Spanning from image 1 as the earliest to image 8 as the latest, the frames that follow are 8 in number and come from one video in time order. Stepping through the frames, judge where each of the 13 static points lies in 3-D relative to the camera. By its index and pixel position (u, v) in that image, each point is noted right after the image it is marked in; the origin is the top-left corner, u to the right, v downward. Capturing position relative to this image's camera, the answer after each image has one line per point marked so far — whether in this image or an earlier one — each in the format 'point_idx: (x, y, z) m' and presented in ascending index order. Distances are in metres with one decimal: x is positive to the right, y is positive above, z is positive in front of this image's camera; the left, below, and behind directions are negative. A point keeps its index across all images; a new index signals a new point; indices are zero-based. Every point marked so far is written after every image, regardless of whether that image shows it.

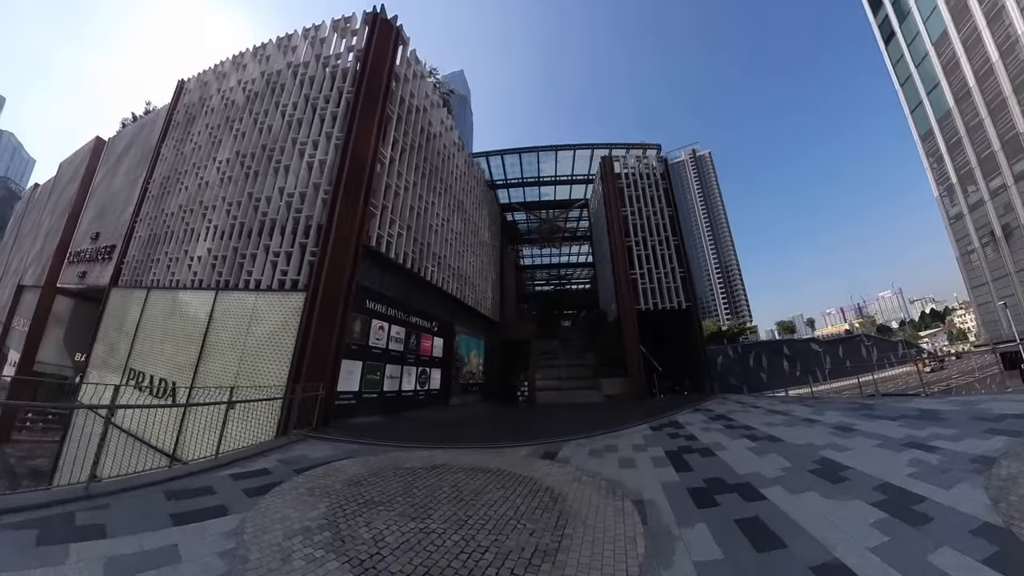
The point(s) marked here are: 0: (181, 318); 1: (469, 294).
0: (-13.3, -0.9, +13.6) m
1: (-2.6, -0.1, +15.9) m
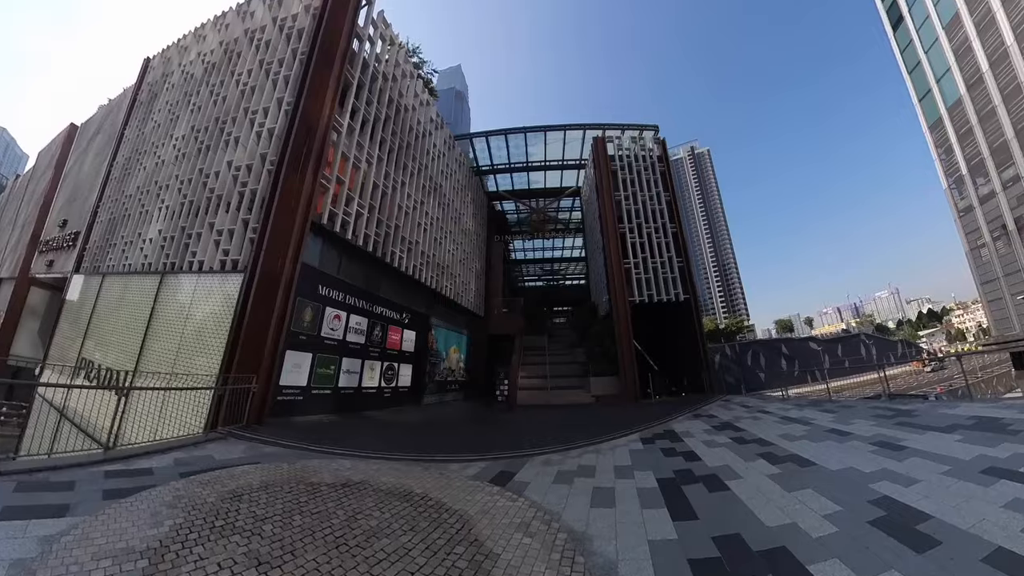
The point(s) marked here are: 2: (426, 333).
0: (-13.9, -0.5, +12.4) m
1: (-3.2, +0.2, +14.8) m
2: (-3.7, -1.6, +13.2) m
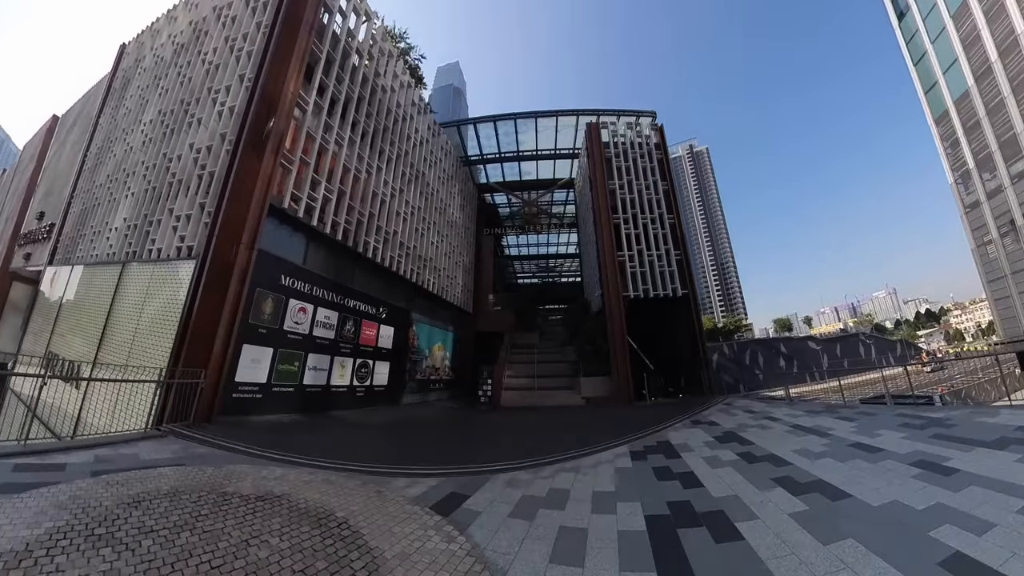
0: (-14.3, -0.3, +11.7) m
1: (-3.6, +0.4, +14.1) m
2: (-4.1, -1.4, +12.5) m
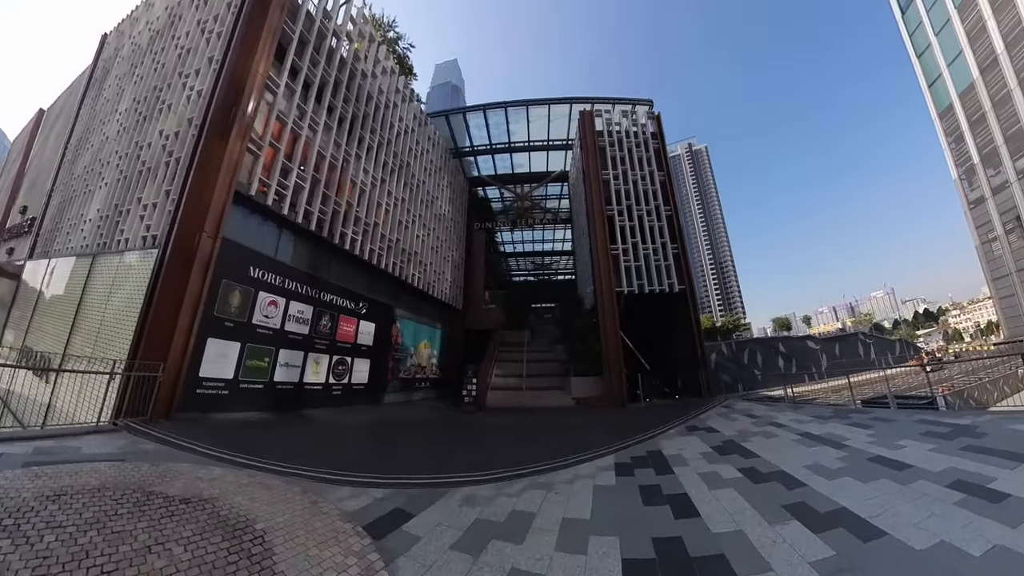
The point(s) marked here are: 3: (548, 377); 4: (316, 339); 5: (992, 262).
0: (-14.6, -0.1, +11.1) m
1: (-4.0, +0.6, +13.6) m
2: (-4.5, -1.3, +12.0) m
3: (+1.0, -2.6, +10.1) m
4: (-5.5, -1.4, +9.5) m
5: (+26.1, +1.4, +18.6) m
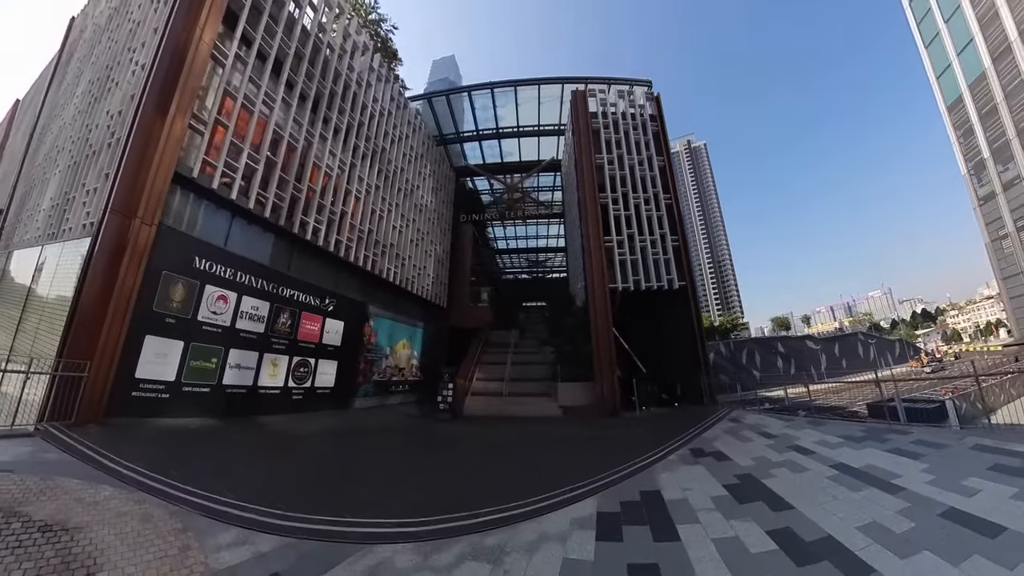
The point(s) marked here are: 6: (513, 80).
0: (-15.1, +0.1, +10.1) m
1: (-4.4, +0.7, +12.7) m
2: (-4.9, -1.1, +11.1) m
3: (+0.6, -2.5, +9.3) m
4: (-5.9, -1.2, +8.6) m
5: (+25.6, +1.4, +17.8) m
6: (+0.1, +8.4, +13.9) m
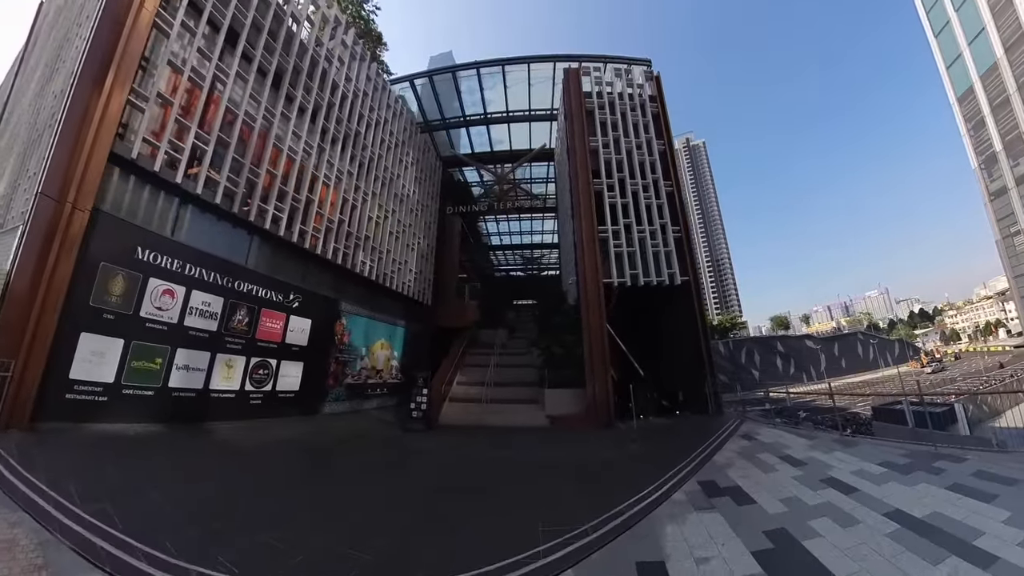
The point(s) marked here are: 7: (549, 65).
0: (-15.4, +0.3, +9.3) m
1: (-4.8, +0.9, +11.9) m
2: (-5.3, -1.0, +10.3) m
3: (+0.2, -2.4, +8.5) m
4: (-6.3, -1.1, +7.8) m
5: (+25.2, +1.5, +17.2) m
6: (-0.3, +8.5, +13.1) m
7: (+1.6, +8.6, +13.6) m
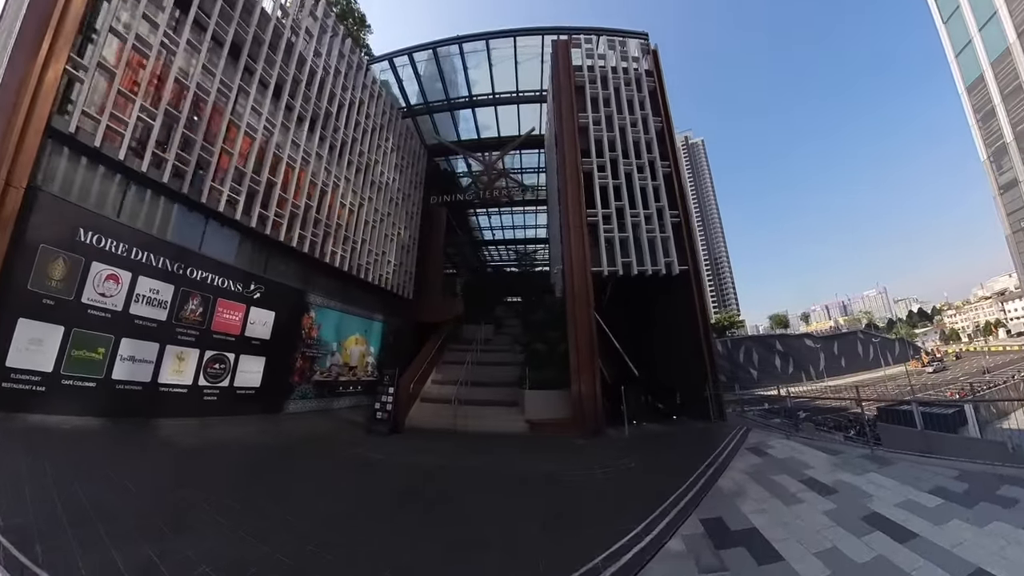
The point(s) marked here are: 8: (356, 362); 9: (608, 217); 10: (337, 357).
0: (-15.8, +0.5, +8.4) m
1: (-5.2, +1.1, +11.1) m
2: (-5.7, -0.8, +9.5) m
3: (-0.2, -2.2, +7.7) m
4: (-6.7, -0.9, +7.0) m
5: (+24.8, +1.6, +16.5) m
6: (-0.7, +8.7, +12.3) m
7: (+1.2, +8.8, +12.8) m
8: (-4.9, -2.5, +11.2) m
9: (+2.3, +1.6, +8.1) m
10: (-5.2, -2.1, +10.6) m
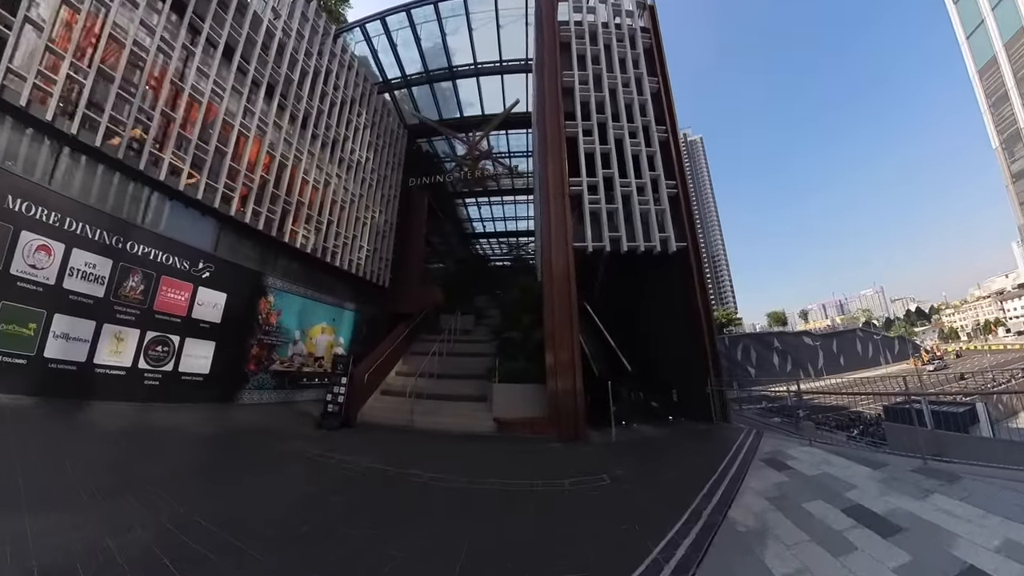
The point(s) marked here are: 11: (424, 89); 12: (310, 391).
0: (-16.3, +0.9, +7.5) m
1: (-5.7, +1.5, +10.2) m
2: (-6.2, -0.4, +8.6) m
3: (-0.7, -1.9, +6.9) m
4: (-7.1, -0.5, +6.1) m
5: (+24.2, +1.9, +15.8) m
6: (-1.1, +9.1, +11.4) m
7: (+0.7, +9.1, +11.9) m
8: (-5.4, -2.1, +10.4) m
9: (+1.9, +1.9, +7.2) m
10: (-5.7, -1.8, +9.7) m
11: (-3.1, +7.8, +14.3) m
12: (-5.5, -3.0, +9.7) m
